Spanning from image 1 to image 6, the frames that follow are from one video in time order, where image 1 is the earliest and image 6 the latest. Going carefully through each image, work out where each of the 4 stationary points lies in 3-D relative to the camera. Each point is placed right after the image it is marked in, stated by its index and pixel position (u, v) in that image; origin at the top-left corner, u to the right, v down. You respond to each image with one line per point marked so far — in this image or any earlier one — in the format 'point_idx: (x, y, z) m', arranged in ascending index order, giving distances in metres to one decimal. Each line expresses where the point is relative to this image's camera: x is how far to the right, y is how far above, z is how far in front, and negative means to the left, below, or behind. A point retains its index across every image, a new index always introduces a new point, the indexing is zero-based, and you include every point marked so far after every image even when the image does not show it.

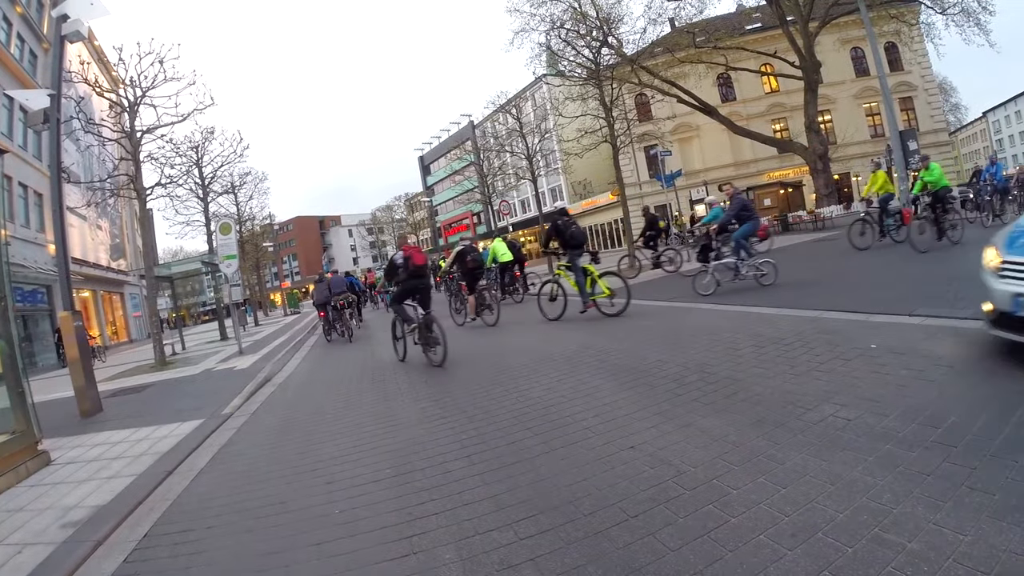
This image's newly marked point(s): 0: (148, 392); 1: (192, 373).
0: (-6.5, -1.9, +10.9) m
1: (-6.8, -1.8, +12.9) m
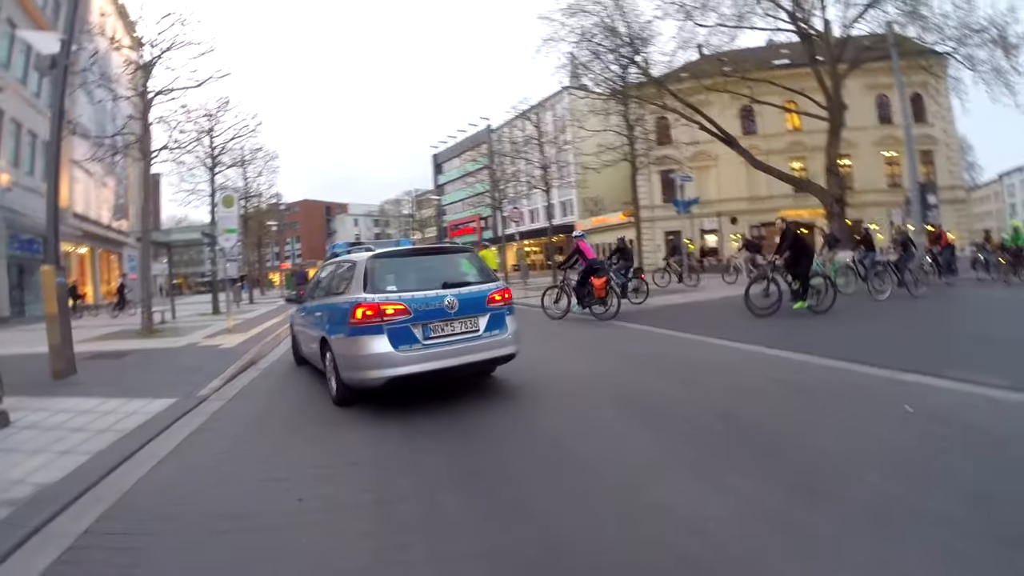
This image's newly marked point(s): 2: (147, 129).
0: (-6.6, -1.2, +10.6) m
1: (-6.9, -1.2, +12.7) m
2: (-9.3, +4.1, +15.9) m
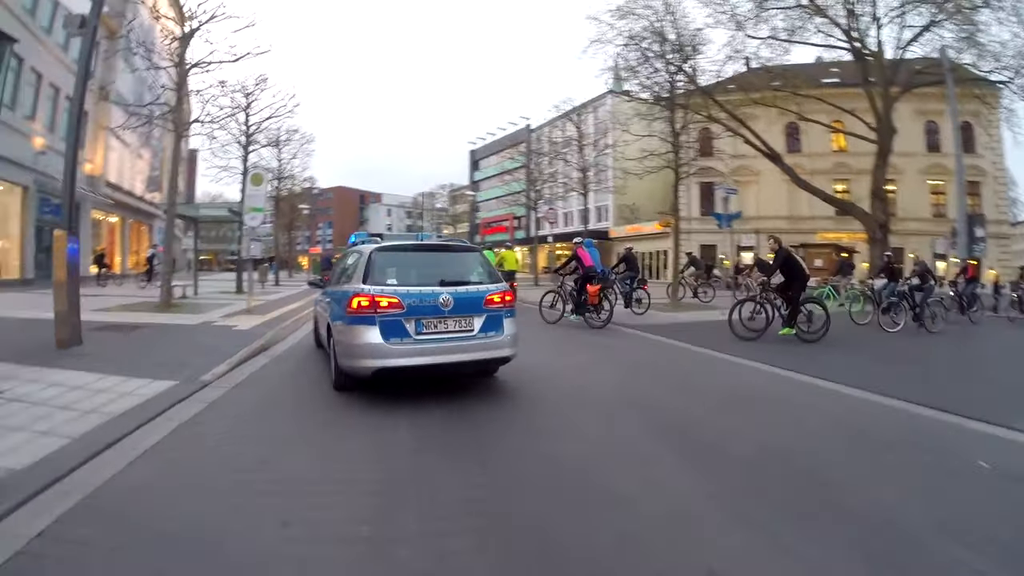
0: (-6.2, -0.8, +10.5) m
1: (-6.4, -0.7, +12.6) m
2: (-8.3, +4.7, +15.9) m
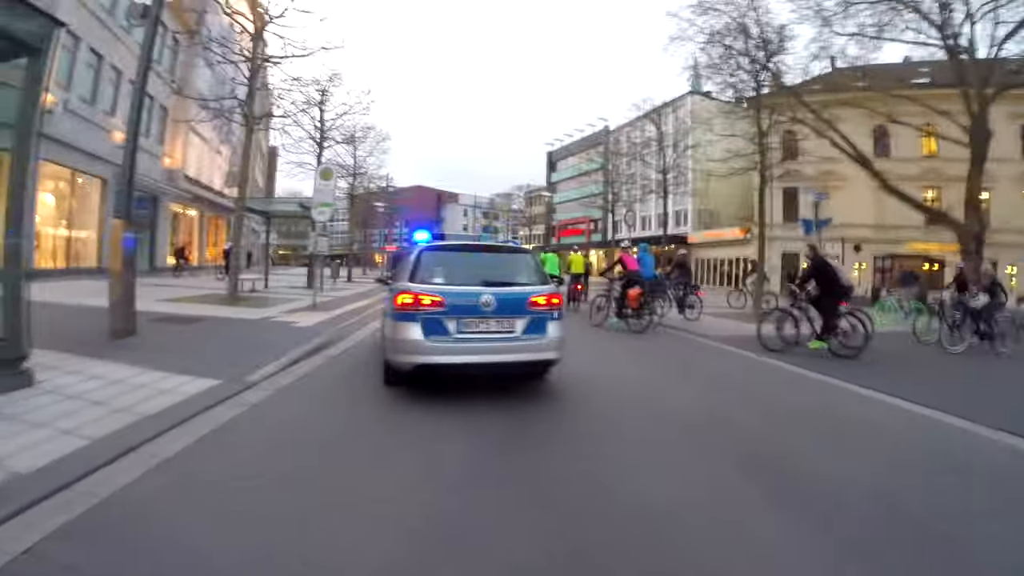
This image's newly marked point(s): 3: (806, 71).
0: (-5.2, -0.6, +10.6) m
1: (-5.2, -0.5, +12.7) m
2: (-6.6, +4.9, +16.1) m
3: (+9.2, +7.0, +20.0) m
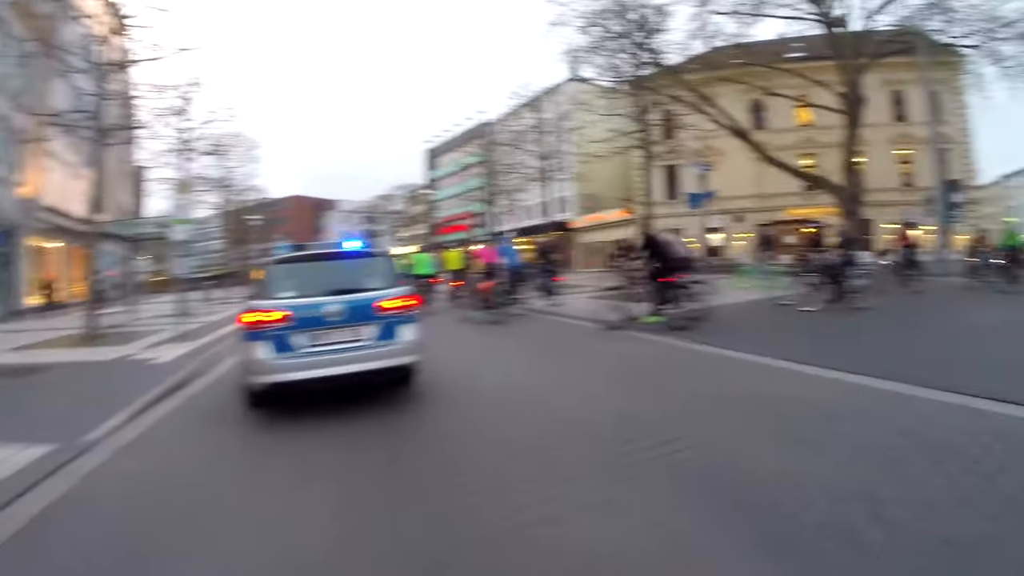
0: (-6.5, -1.2, +9.3) m
1: (-6.9, -1.1, +11.3) m
2: (-9.3, +4.1, +14.5) m
3: (+5.6, +7.8, +20.5) m
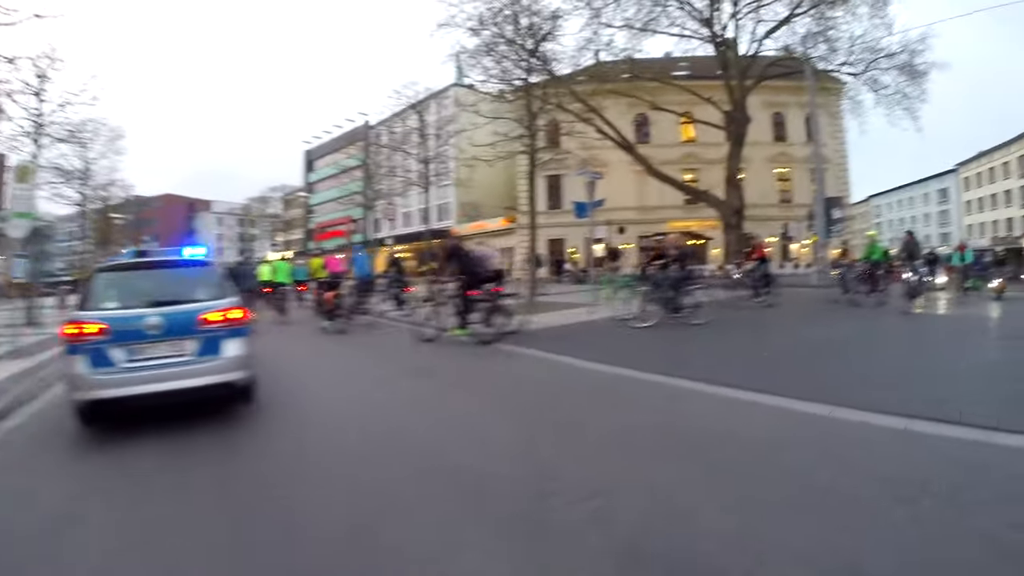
0: (-8.0, -1.4, +7.5) m
1: (-8.7, -1.3, +9.4) m
2: (-11.5, +4.0, +12.3) m
3: (+2.4, +7.4, +20.4) m
